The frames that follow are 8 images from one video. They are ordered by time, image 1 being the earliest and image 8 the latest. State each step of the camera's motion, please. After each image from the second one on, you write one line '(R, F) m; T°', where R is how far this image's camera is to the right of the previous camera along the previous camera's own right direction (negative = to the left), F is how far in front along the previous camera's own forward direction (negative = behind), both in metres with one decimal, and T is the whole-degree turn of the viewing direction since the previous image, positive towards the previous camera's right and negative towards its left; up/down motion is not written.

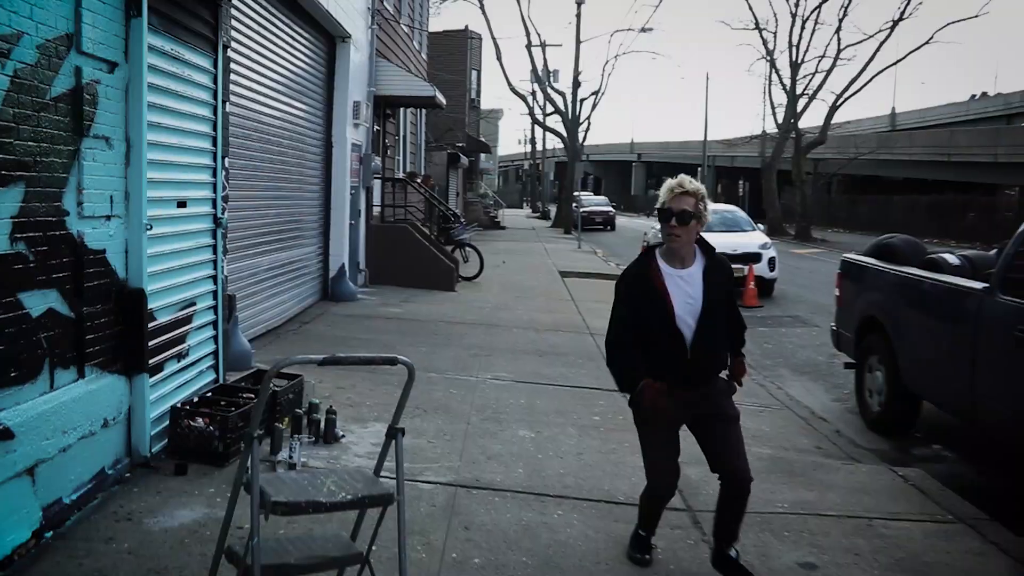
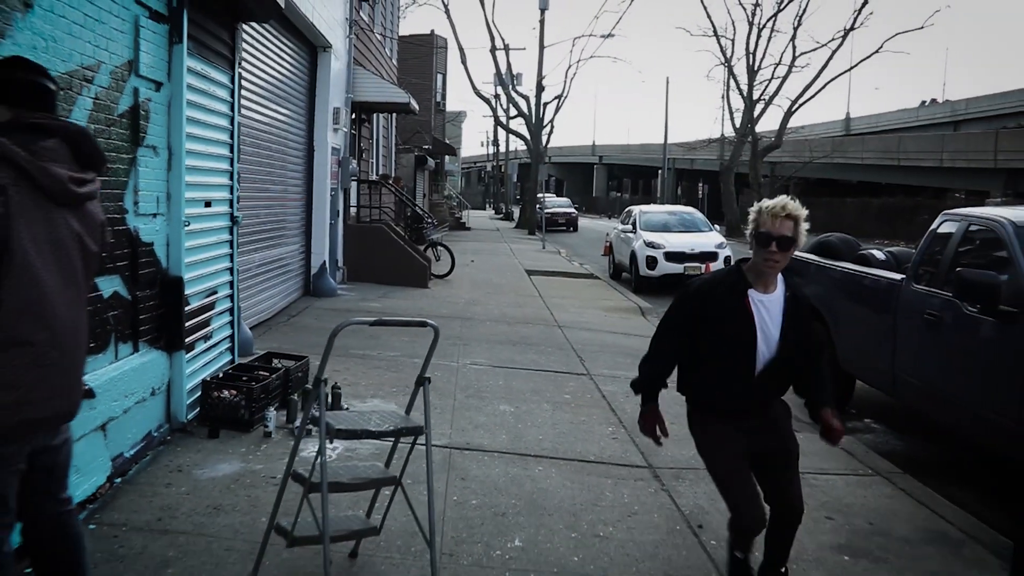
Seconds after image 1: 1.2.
(-0.2, -0.8) m; +2°
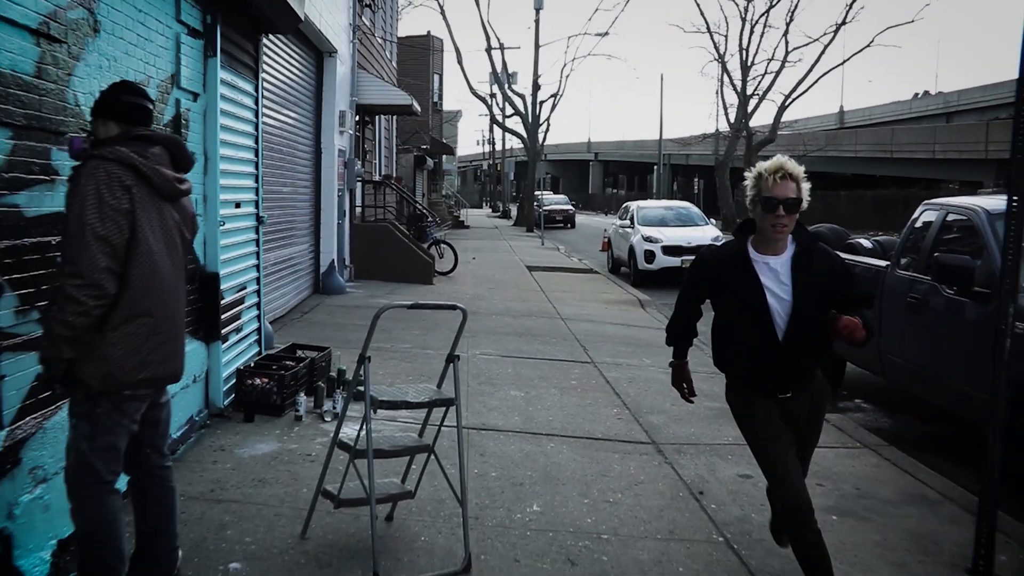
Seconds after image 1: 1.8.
(-0.1, -0.5) m; 0°
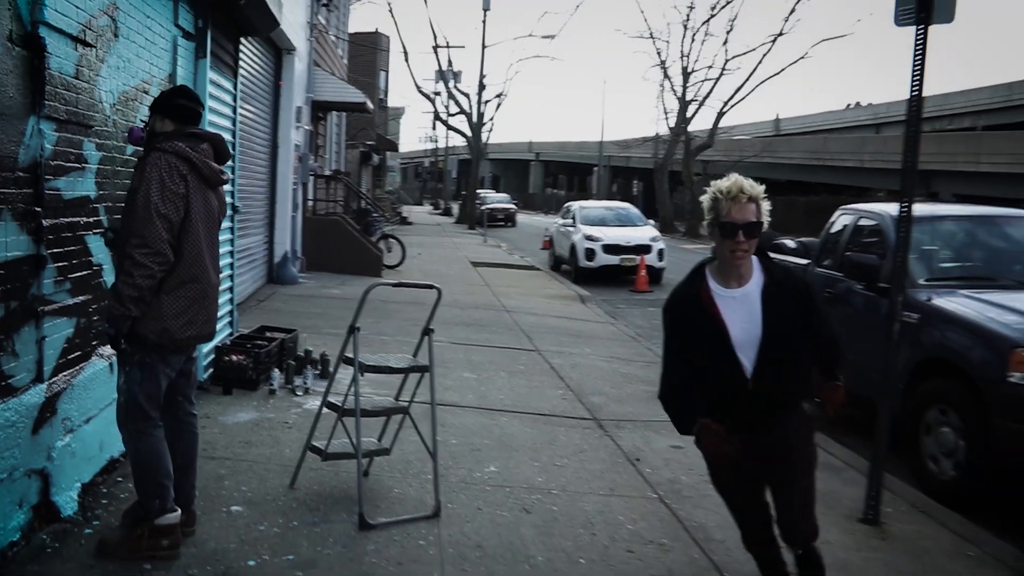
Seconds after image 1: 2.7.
(-0.1, -0.6) m; +4°
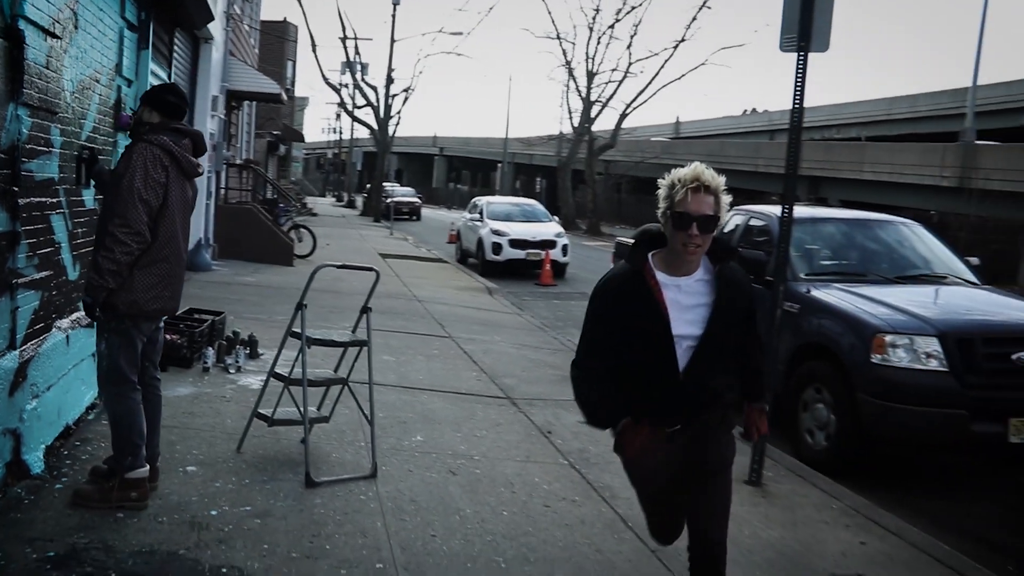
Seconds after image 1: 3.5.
(-0.2, -0.5) m; +6°
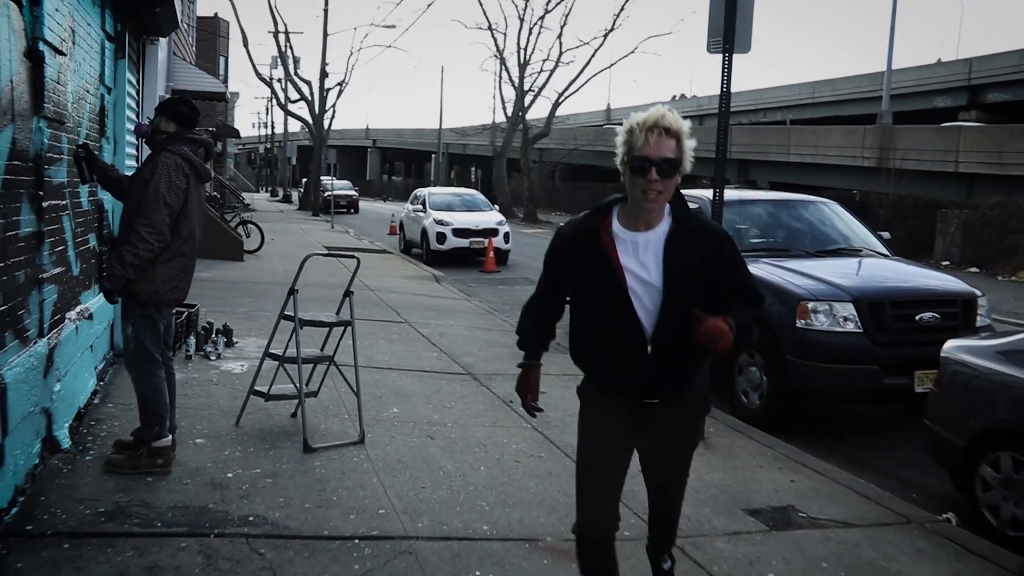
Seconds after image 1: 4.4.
(-0.2, -0.6) m; +4°
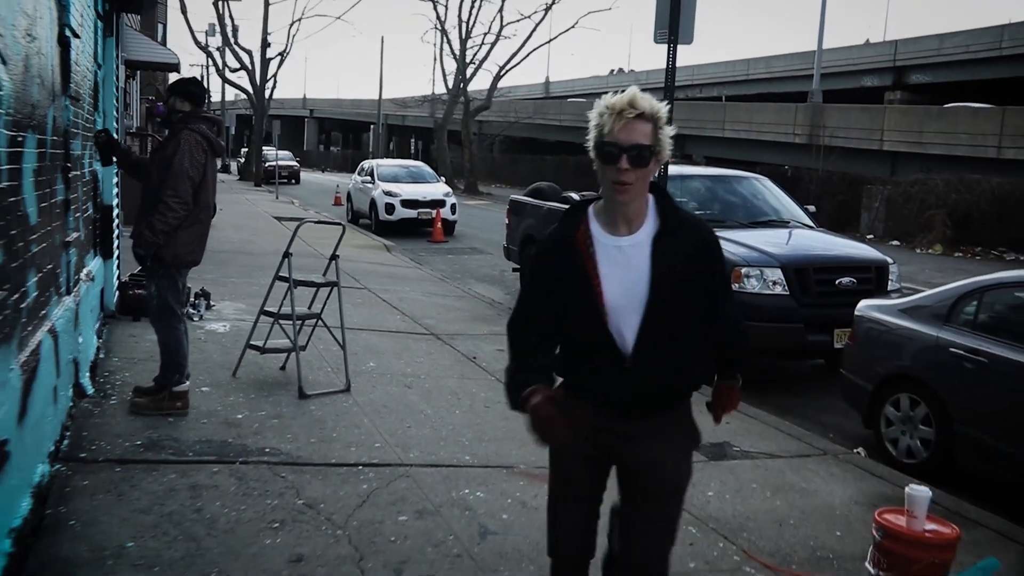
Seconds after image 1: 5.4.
(-0.2, -0.7) m; +4°
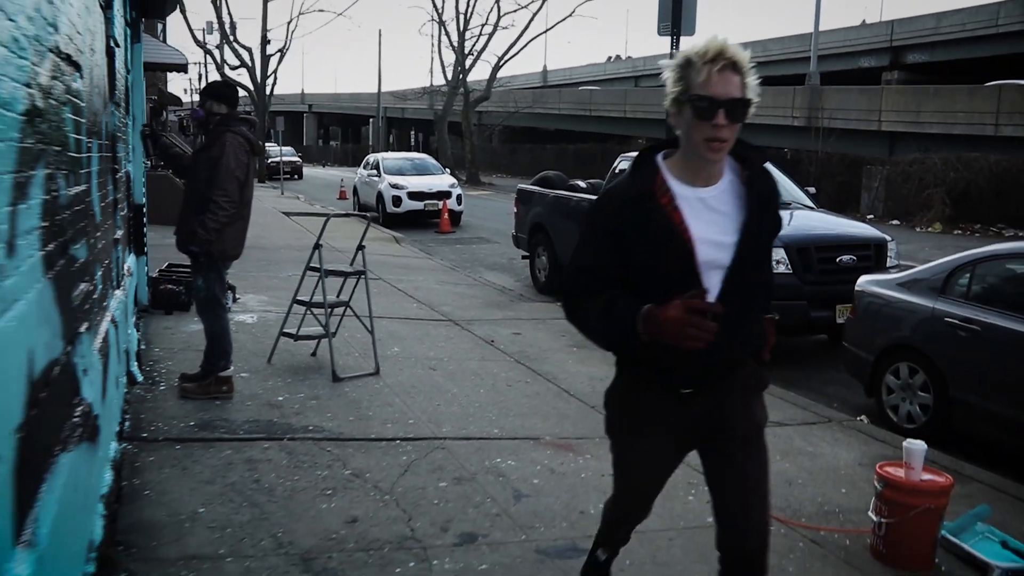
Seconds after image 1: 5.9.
(-0.1, -0.4) m; 0°
